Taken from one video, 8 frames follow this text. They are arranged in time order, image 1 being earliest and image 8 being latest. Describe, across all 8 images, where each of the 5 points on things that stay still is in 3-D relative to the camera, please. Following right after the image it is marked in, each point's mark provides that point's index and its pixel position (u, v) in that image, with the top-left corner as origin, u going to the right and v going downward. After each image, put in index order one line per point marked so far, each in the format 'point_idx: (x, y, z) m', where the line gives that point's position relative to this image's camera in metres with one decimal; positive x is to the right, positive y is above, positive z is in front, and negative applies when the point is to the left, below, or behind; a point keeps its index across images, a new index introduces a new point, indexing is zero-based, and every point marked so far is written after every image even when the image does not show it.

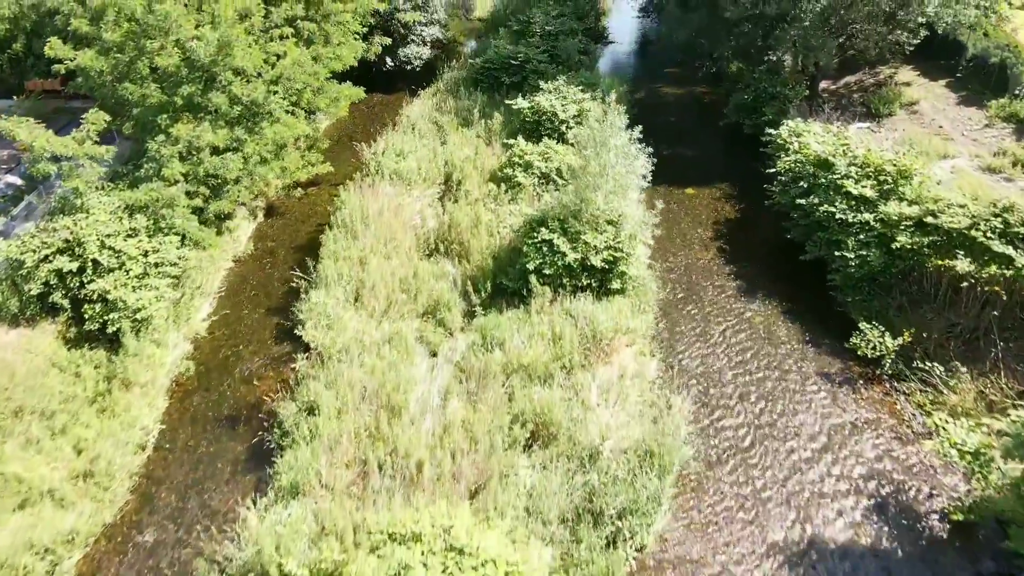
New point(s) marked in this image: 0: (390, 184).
0: (-1.9, +1.6, +11.4) m
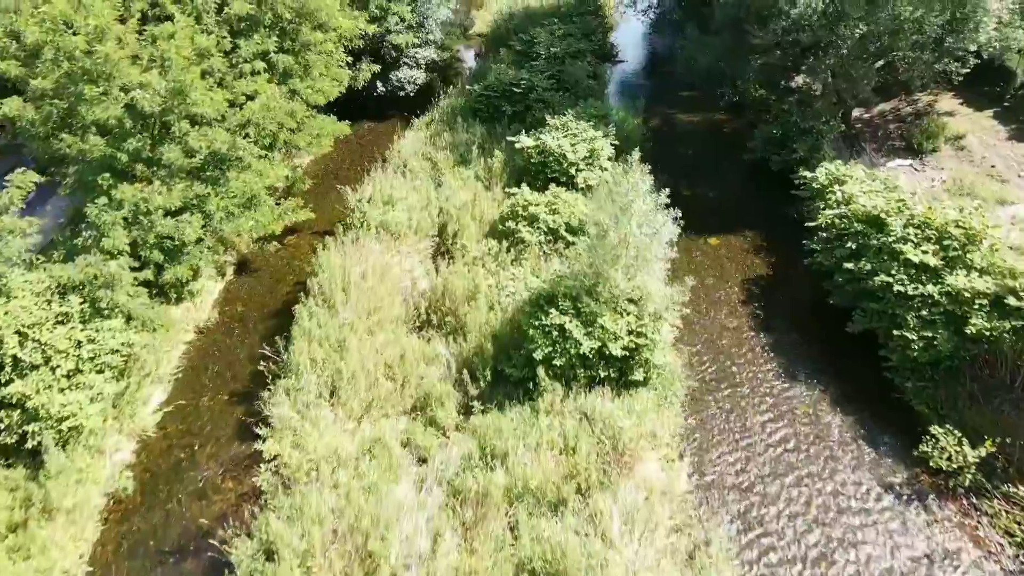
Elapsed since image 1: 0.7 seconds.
0: (-1.8, +0.7, +10.0) m
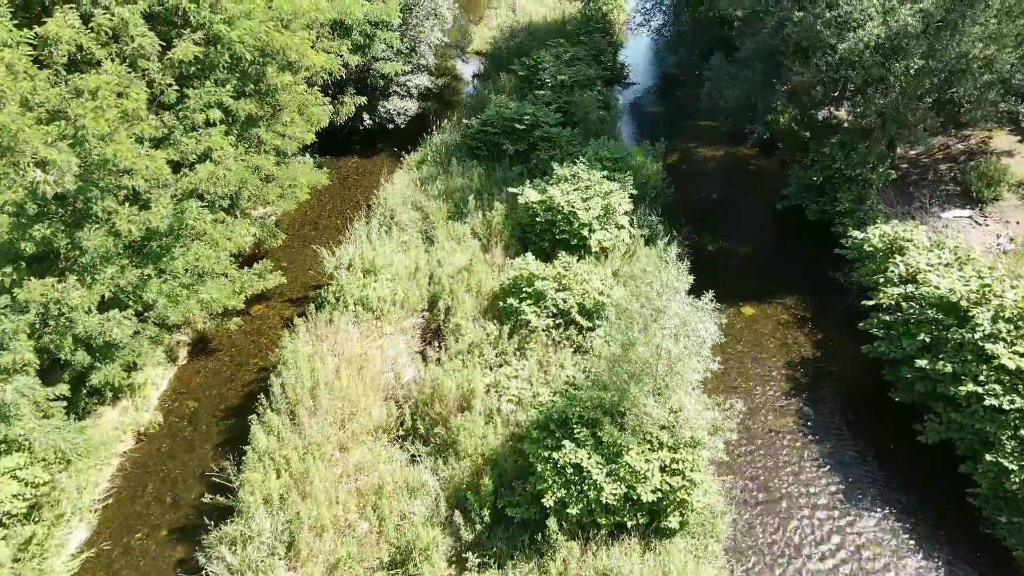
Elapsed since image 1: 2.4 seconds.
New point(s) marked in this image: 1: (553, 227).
0: (-1.8, -0.3, +8.5) m
1: (+0.5, +0.8, +9.6) m
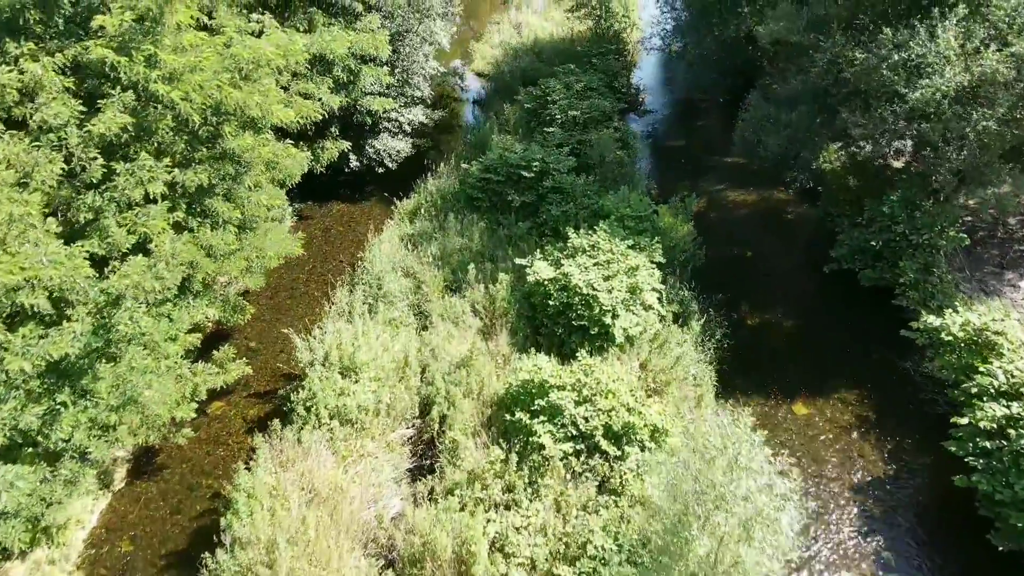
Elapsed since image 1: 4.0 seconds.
0: (-1.7, -1.4, +6.9) m
1: (+0.6, -0.2, +8.1) m
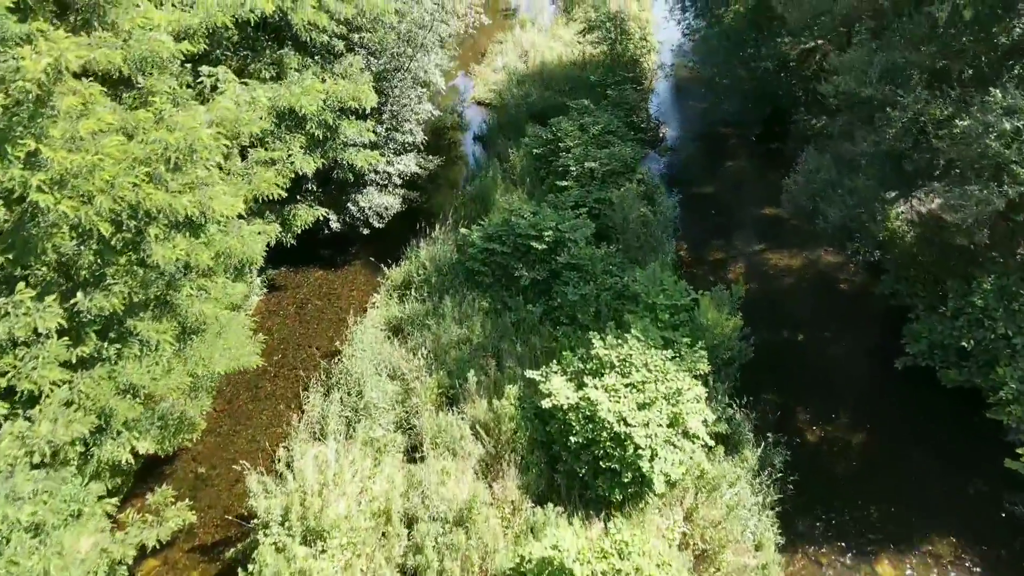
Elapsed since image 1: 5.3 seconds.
0: (-1.6, -2.5, +5.3) m
1: (+0.7, -1.4, +6.4) m
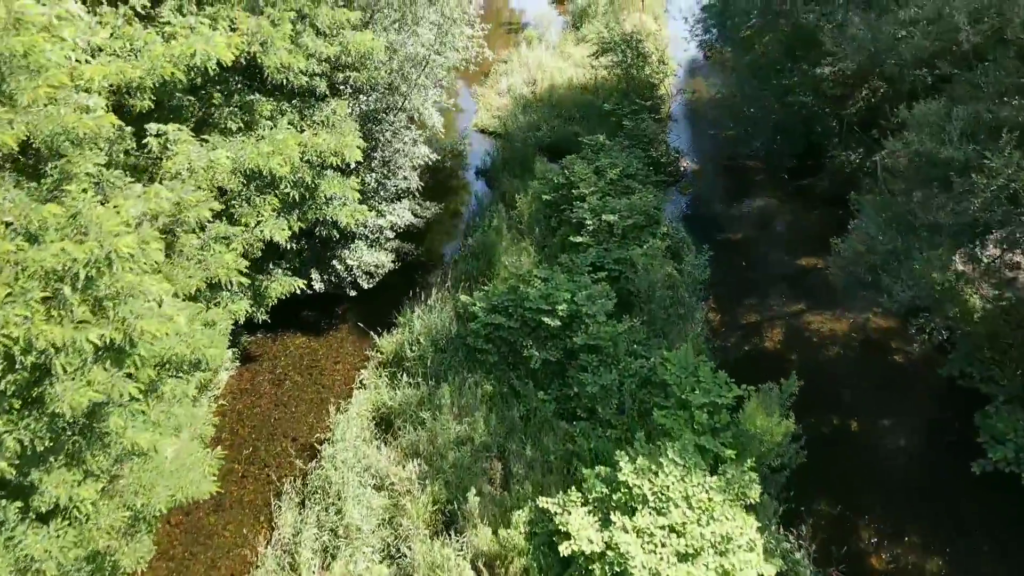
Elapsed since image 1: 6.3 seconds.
0: (-1.6, -3.4, +4.0) m
1: (+0.8, -2.2, +5.1) m
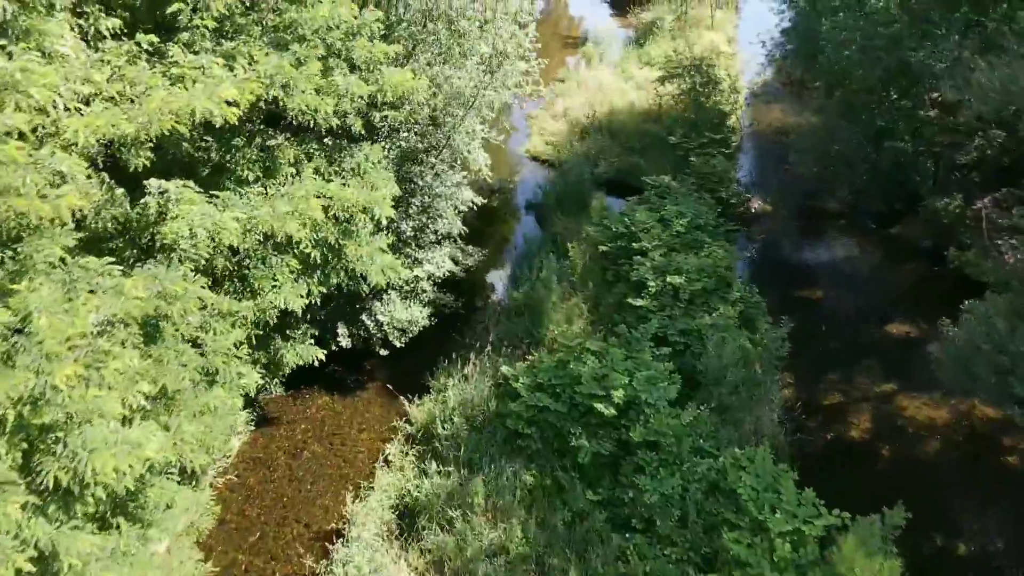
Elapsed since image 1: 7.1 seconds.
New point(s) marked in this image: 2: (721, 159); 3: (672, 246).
0: (-1.5, -4.0, +3.1) m
1: (+1.0, -3.0, +4.1) m
2: (+3.2, +2.0, +11.5) m
3: (+1.9, +0.5, +8.7) m
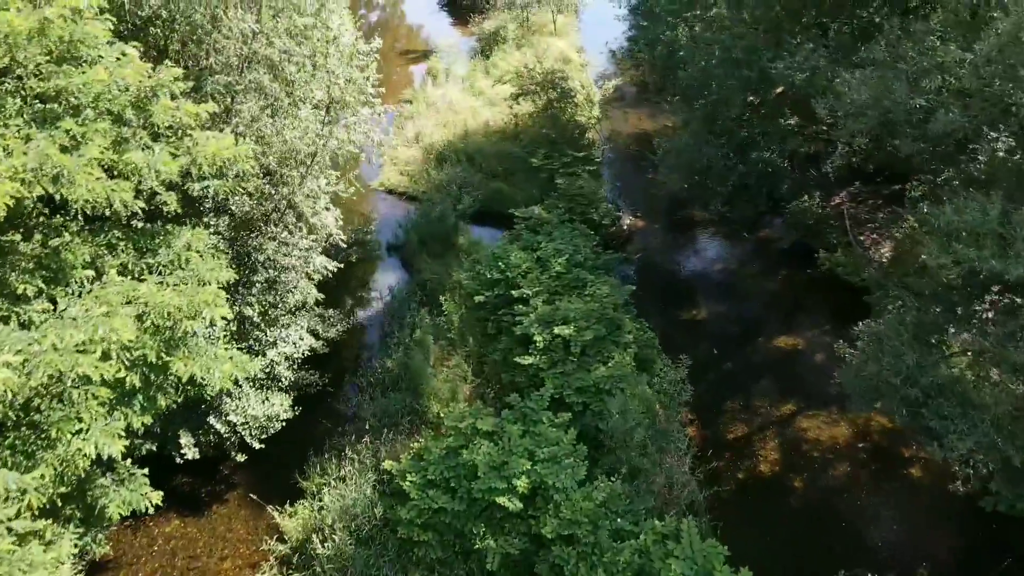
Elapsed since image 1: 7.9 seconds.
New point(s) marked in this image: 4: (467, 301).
0: (-1.4, -4.8, +2.0) m
1: (+0.8, -3.5, +3.3) m
2: (+1.1, +1.6, +11.0) m
3: (+0.4, 0.0, +8.0) m
4: (-0.5, -0.1, +8.3) m
